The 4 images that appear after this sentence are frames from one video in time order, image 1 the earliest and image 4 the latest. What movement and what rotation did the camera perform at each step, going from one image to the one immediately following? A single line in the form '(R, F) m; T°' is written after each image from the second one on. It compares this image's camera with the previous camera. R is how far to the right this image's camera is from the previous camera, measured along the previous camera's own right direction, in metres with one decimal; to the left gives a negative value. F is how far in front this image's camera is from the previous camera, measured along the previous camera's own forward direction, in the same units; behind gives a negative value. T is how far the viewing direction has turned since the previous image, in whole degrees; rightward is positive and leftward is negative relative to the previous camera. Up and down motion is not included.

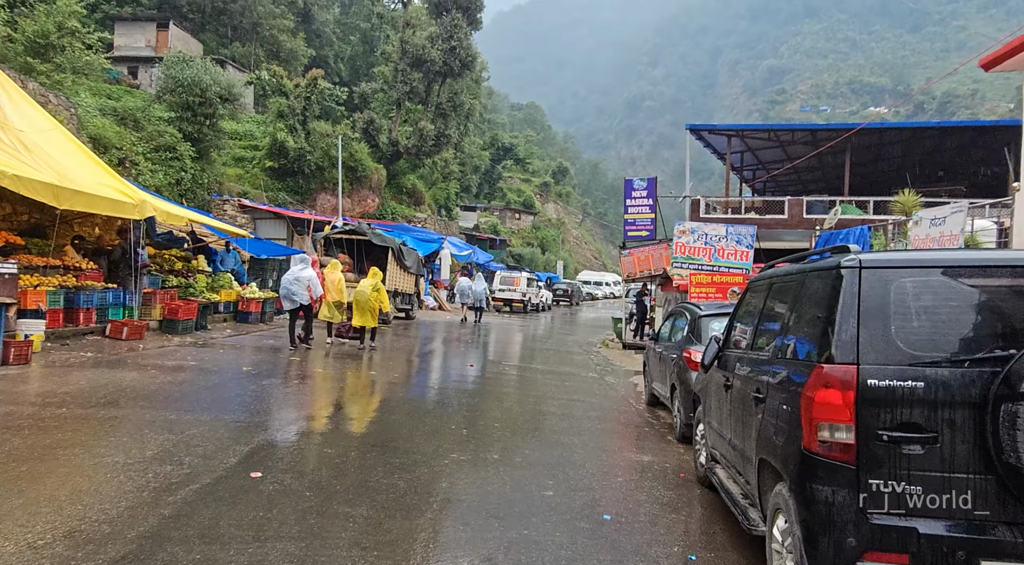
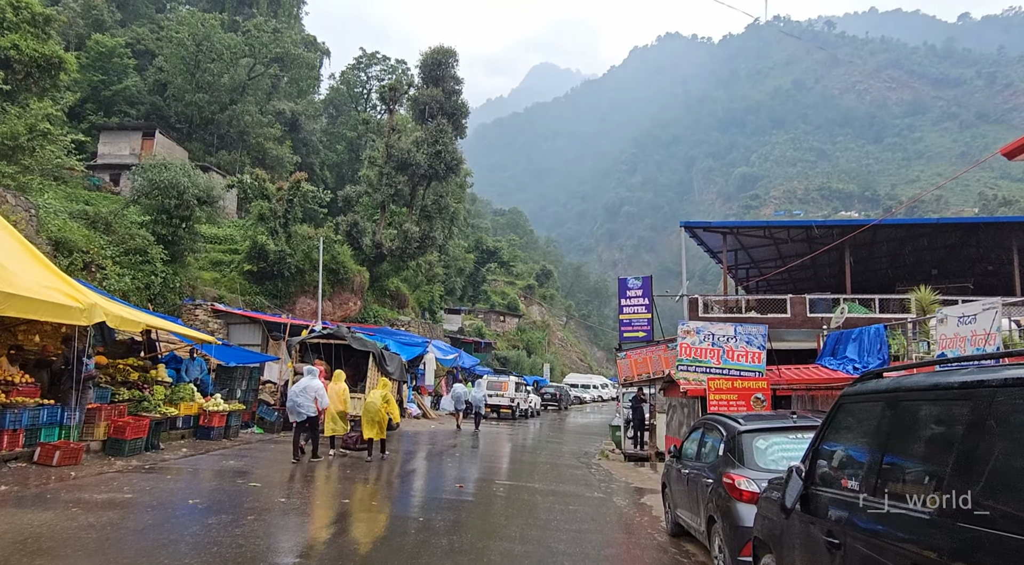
(-0.2, +1.1) m; +1°
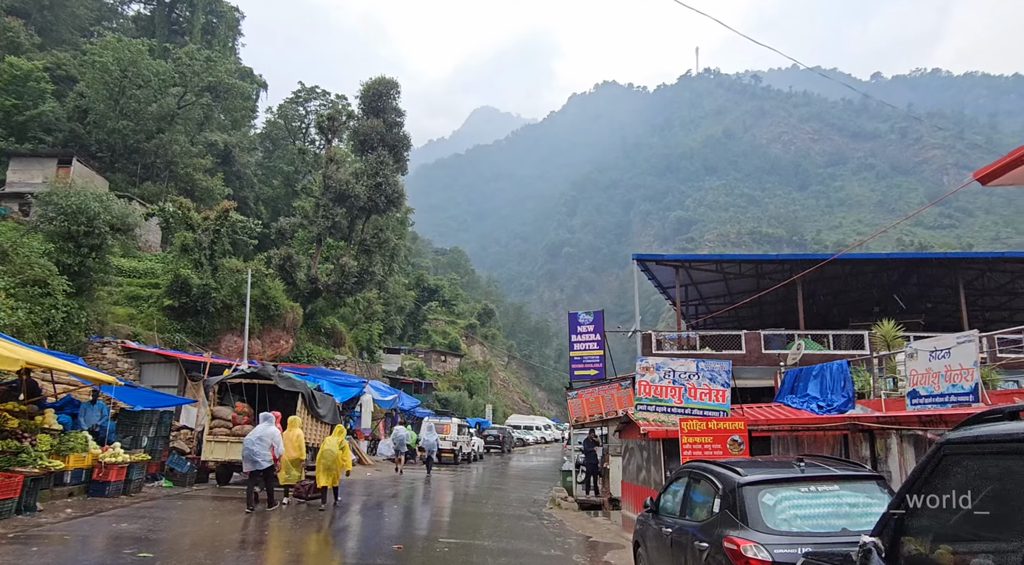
(-0.1, +1.1) m; +5°
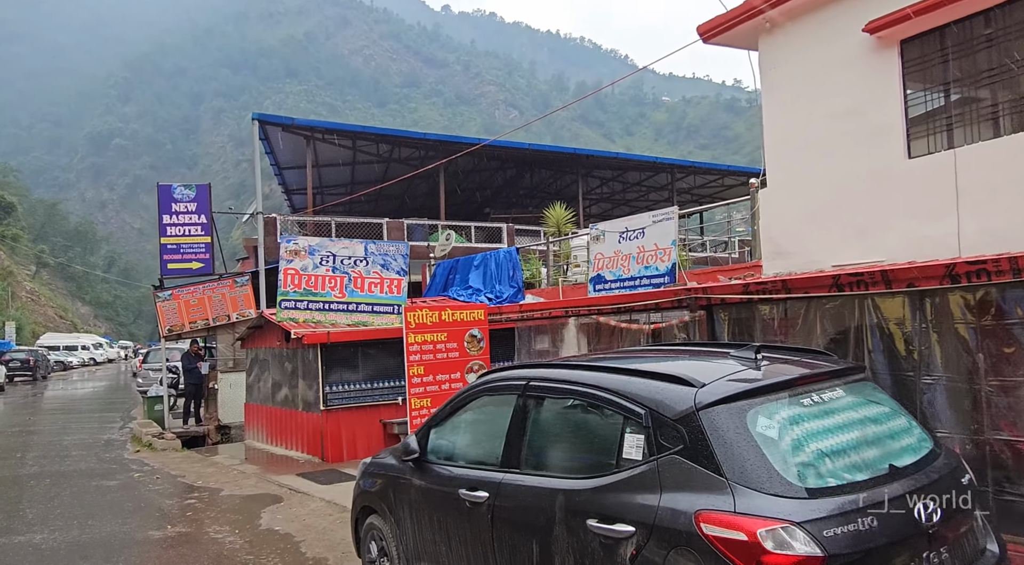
(-0.4, +3.6) m; +34°
